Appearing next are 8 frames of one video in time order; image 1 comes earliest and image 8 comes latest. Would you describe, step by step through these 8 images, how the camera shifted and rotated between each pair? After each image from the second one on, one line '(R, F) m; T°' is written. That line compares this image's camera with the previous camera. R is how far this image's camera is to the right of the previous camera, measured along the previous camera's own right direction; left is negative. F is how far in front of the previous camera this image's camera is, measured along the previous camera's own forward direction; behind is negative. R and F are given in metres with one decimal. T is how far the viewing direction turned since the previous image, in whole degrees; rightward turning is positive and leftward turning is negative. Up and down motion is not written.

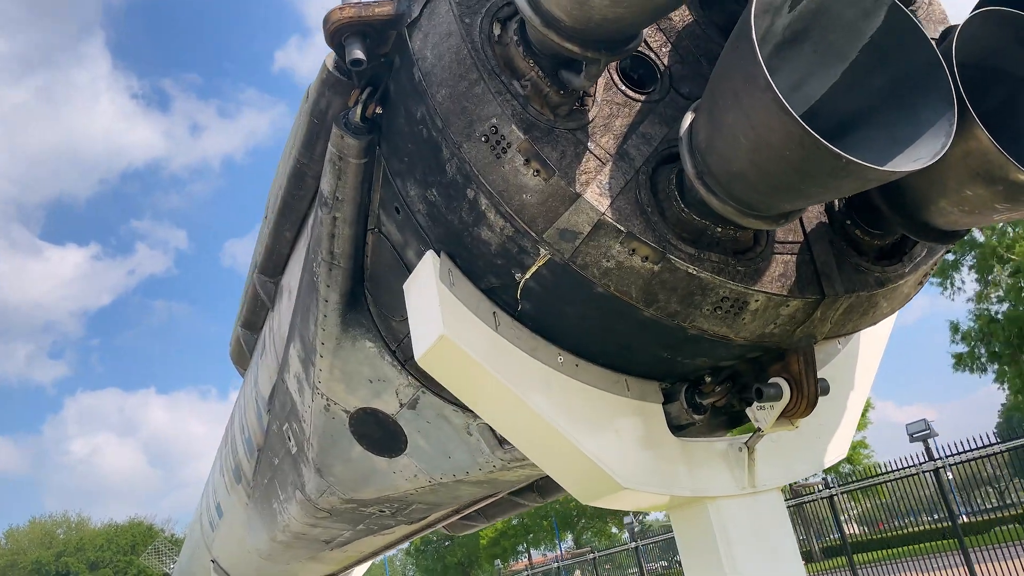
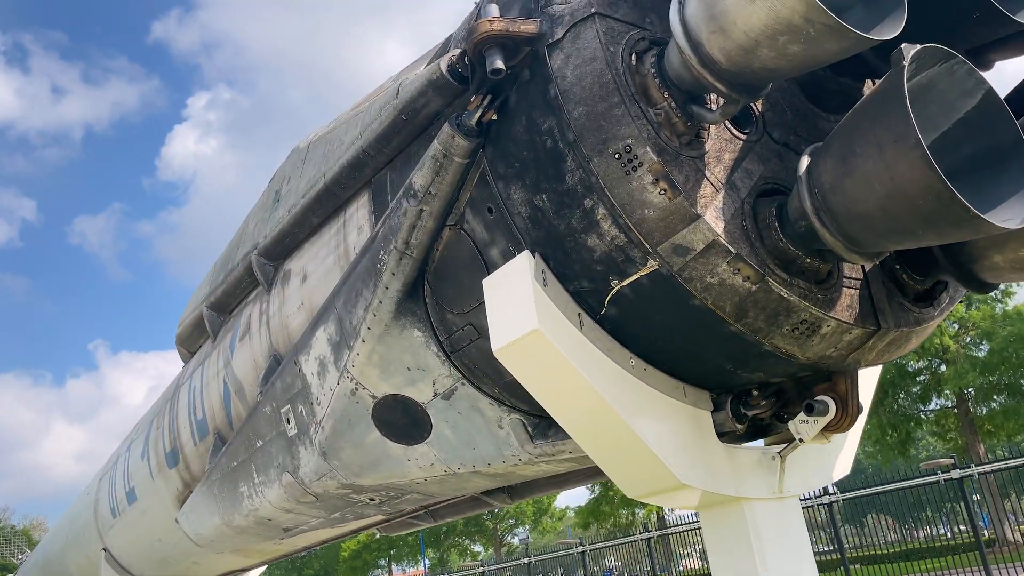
(-1.1, -0.3) m; +8°
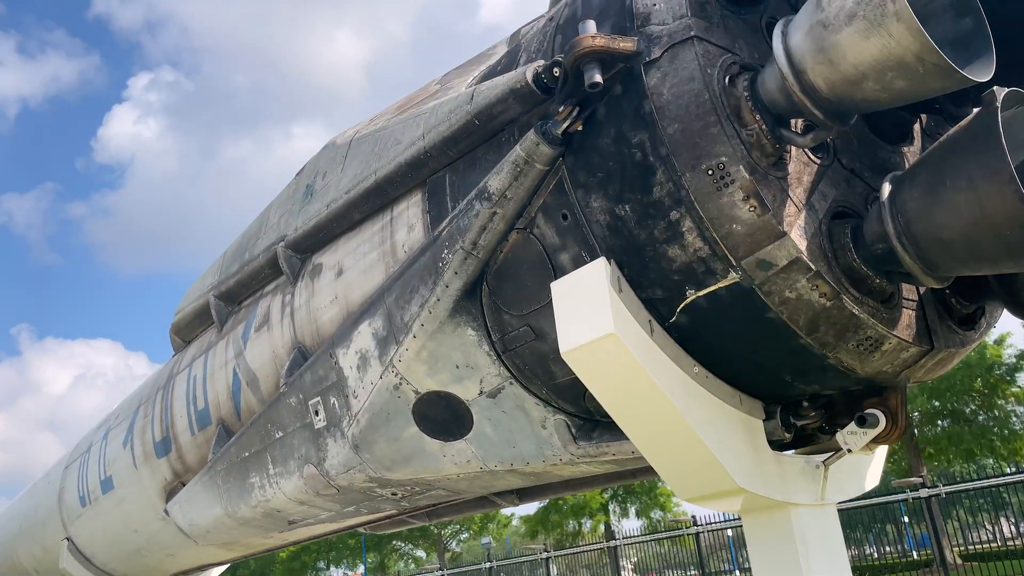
(-0.7, -0.1) m; +3°
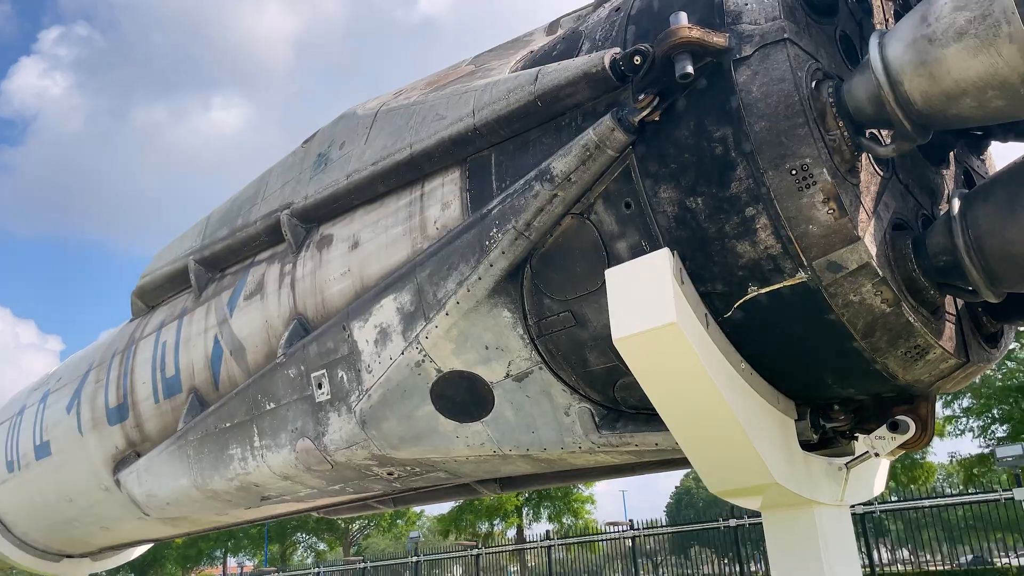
(-0.8, 0.0) m; +5°
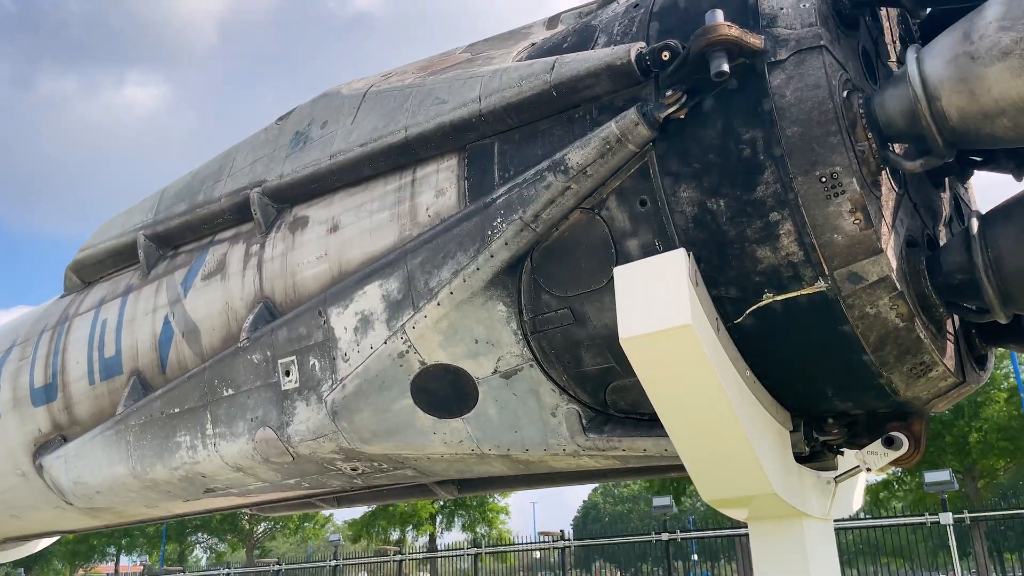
(-0.5, +0.2) m; +5°
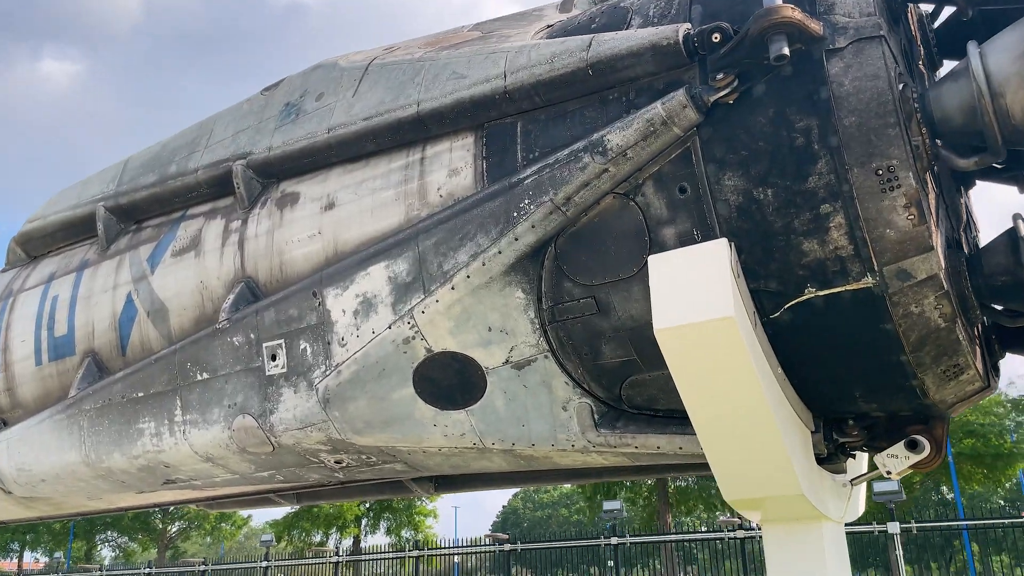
(-0.6, +0.3) m; +5°
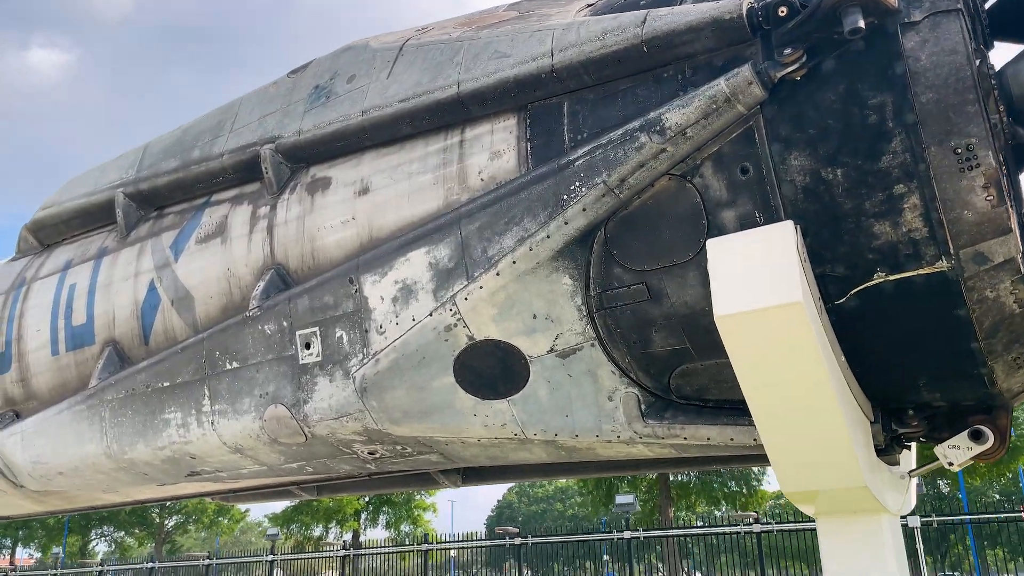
(-0.3, +0.2) m; 0°
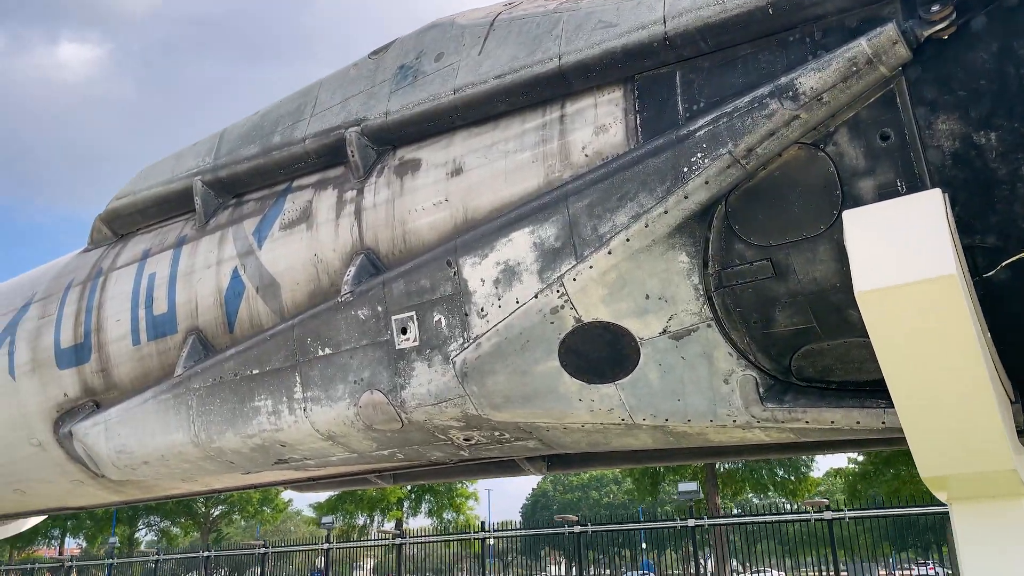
(-0.5, +0.2) m; -3°
